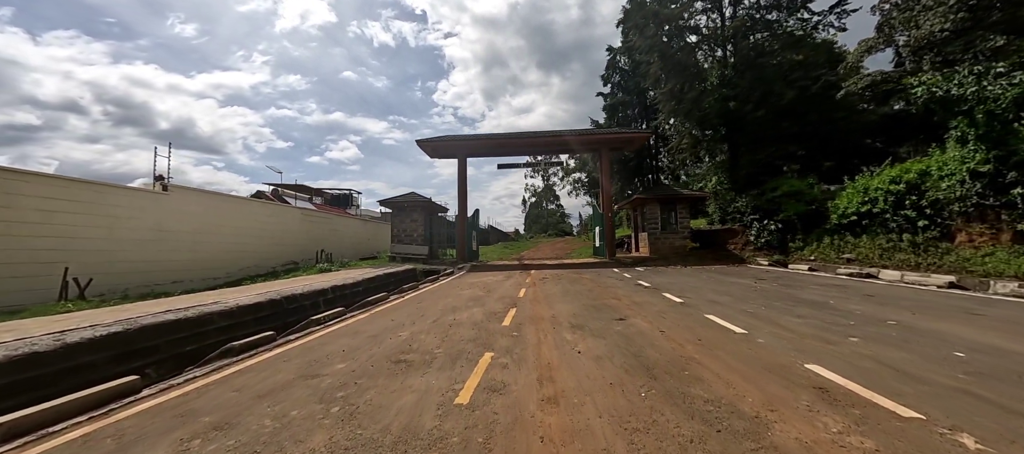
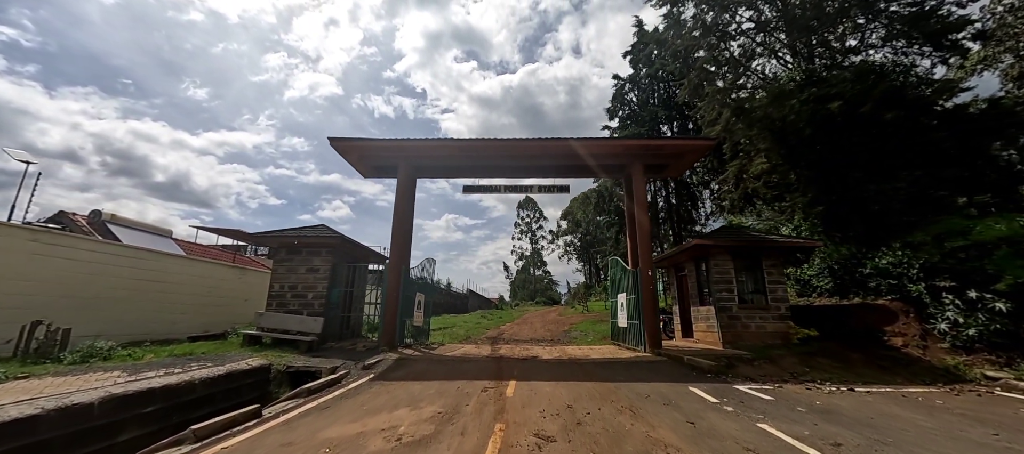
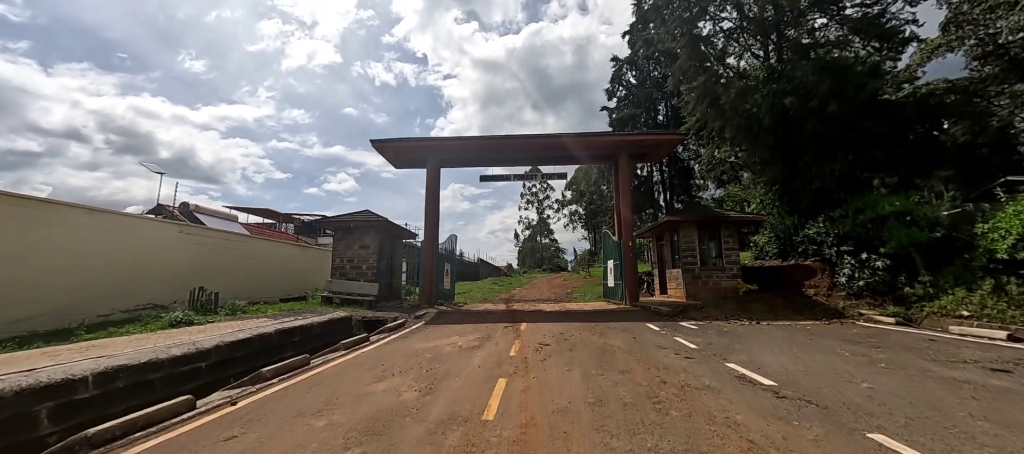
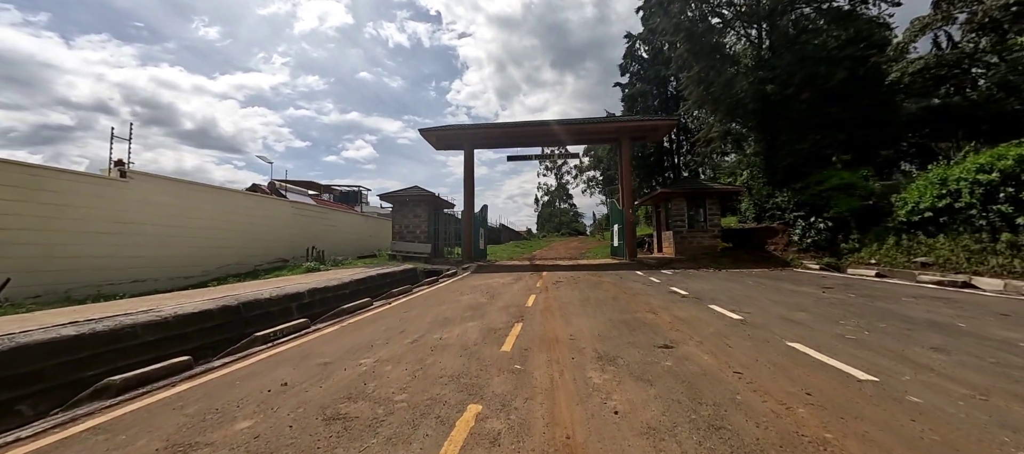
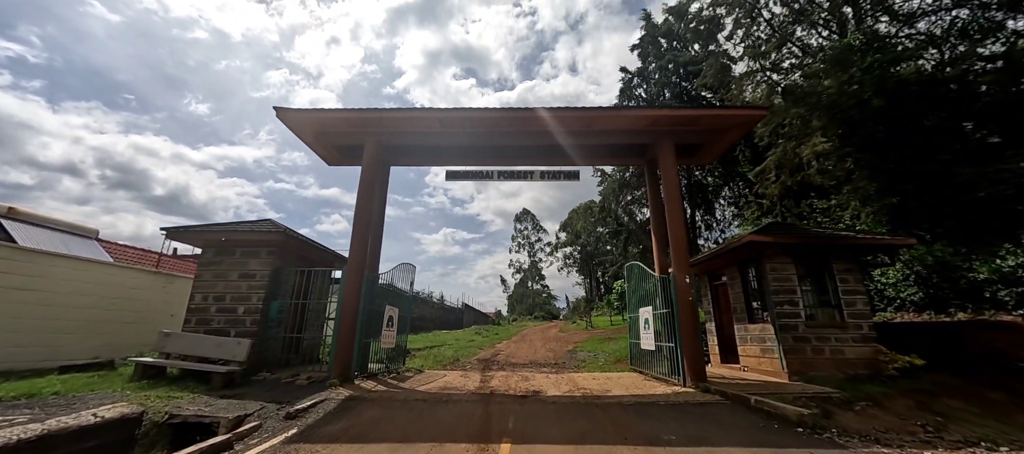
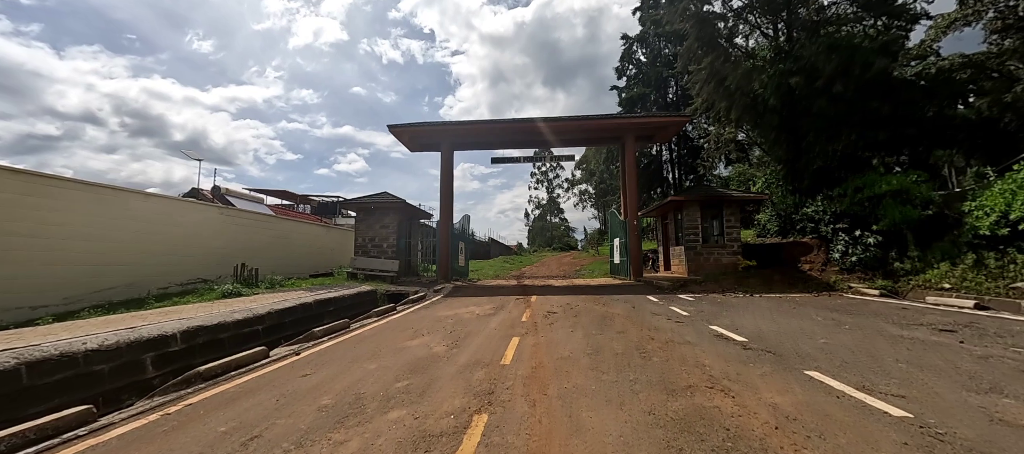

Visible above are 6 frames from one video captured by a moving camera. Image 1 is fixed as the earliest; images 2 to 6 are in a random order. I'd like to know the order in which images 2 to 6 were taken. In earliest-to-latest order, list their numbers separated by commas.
4, 6, 3, 2, 5
